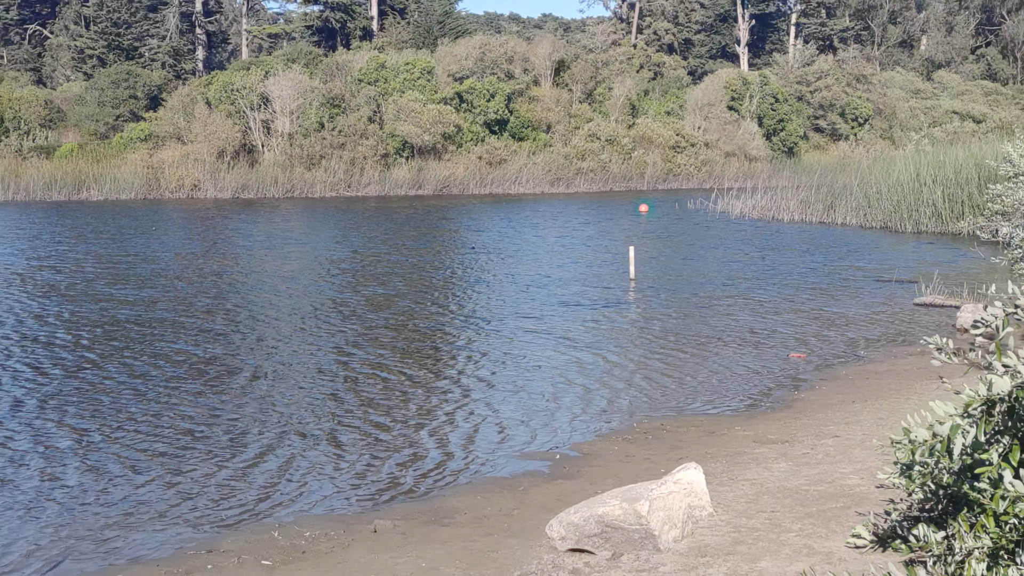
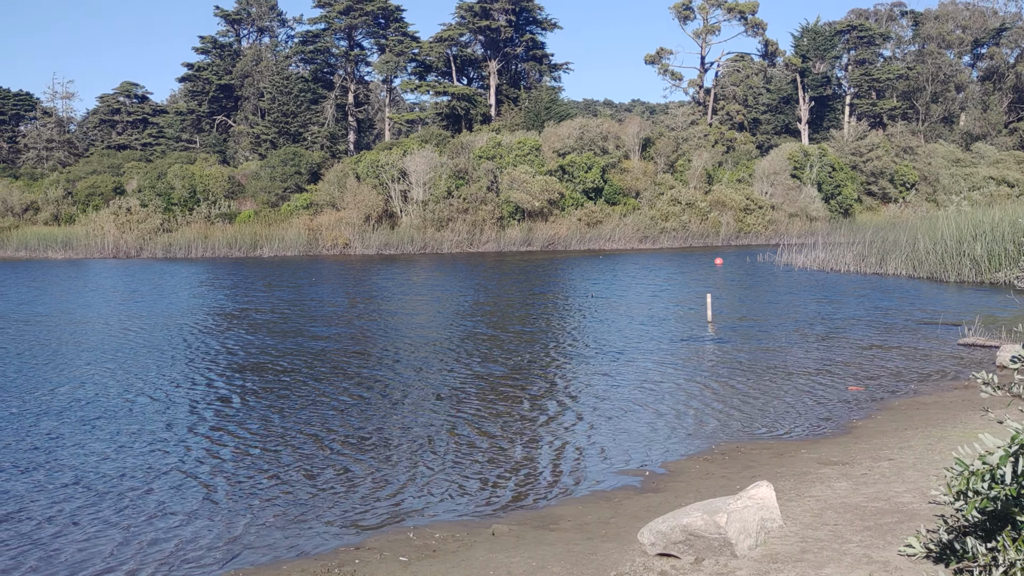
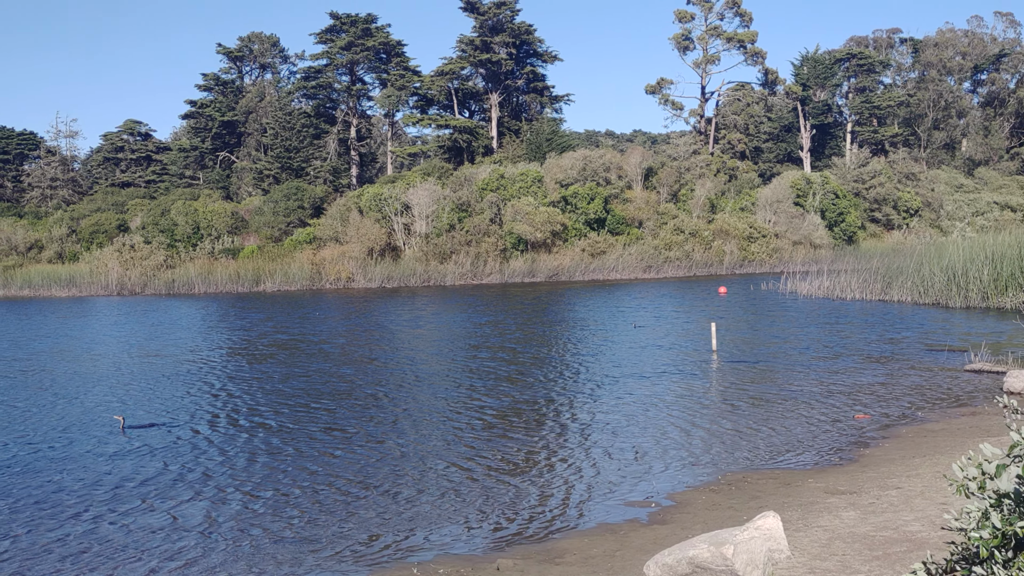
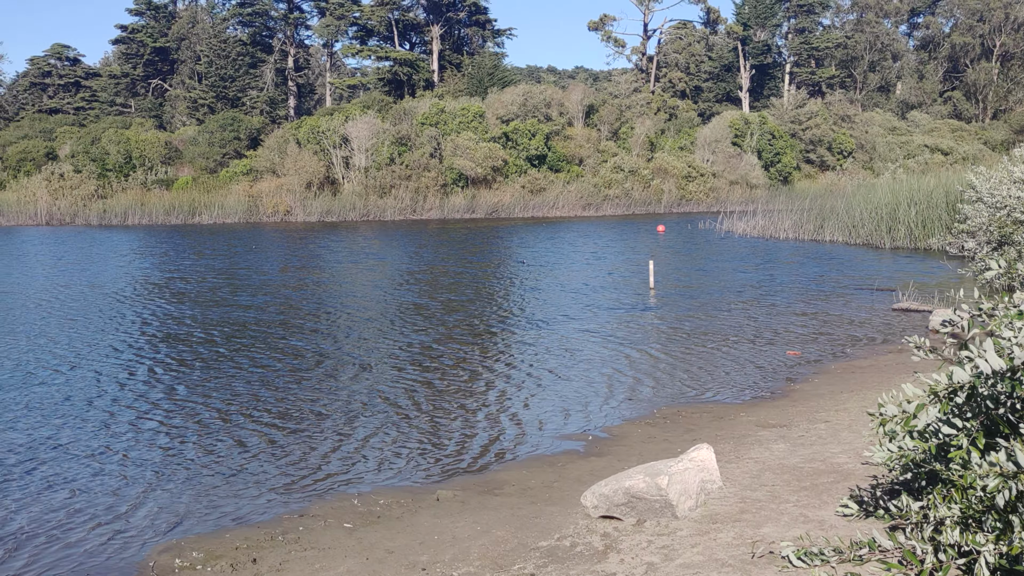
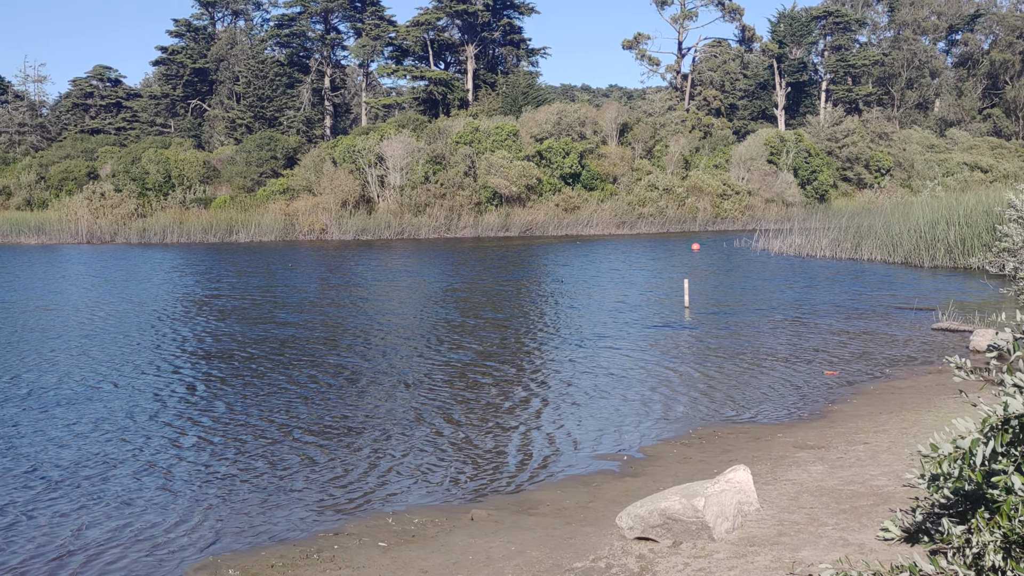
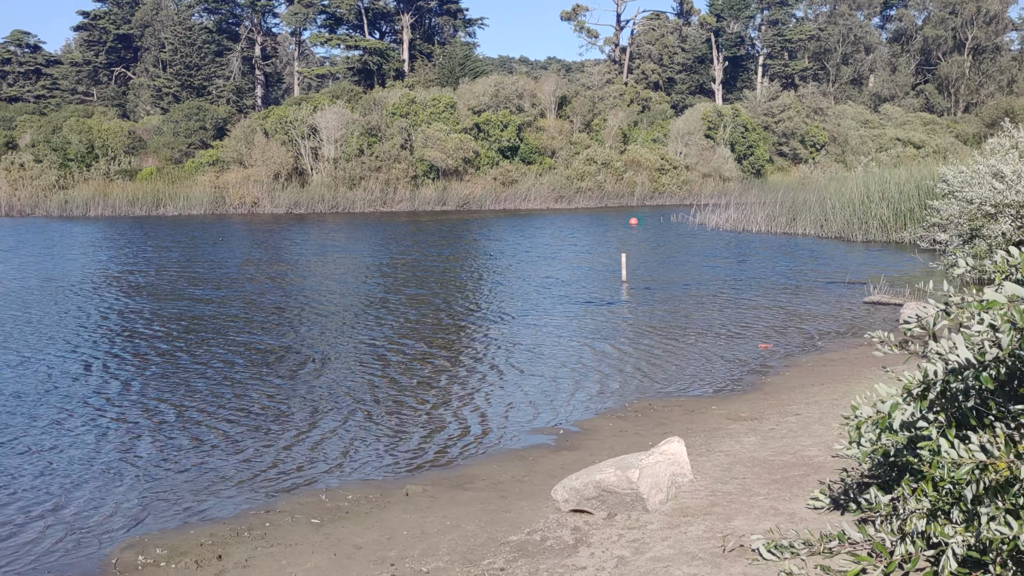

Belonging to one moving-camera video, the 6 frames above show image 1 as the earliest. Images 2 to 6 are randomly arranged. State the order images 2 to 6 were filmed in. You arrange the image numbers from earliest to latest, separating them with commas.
6, 4, 5, 2, 3
